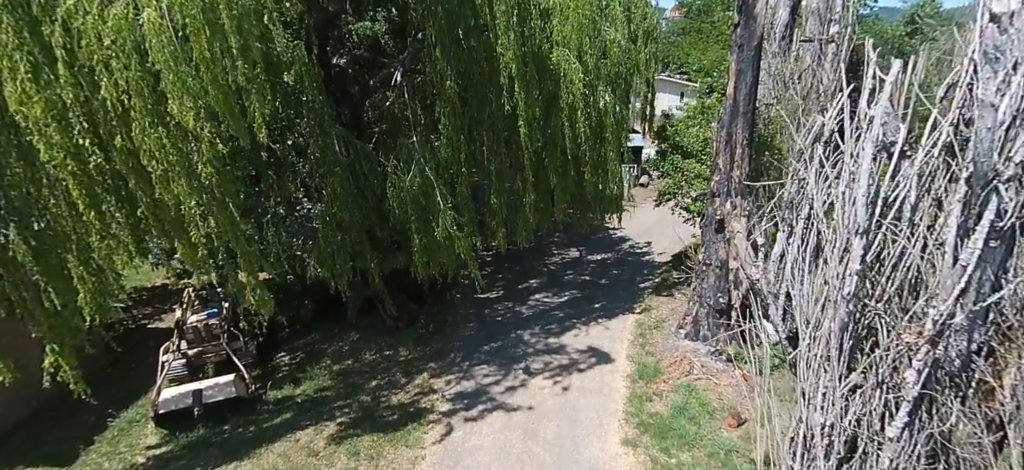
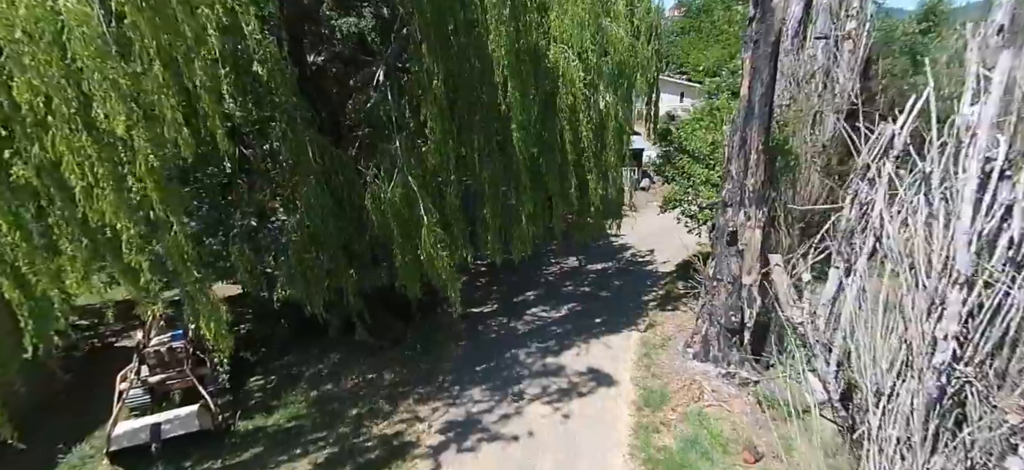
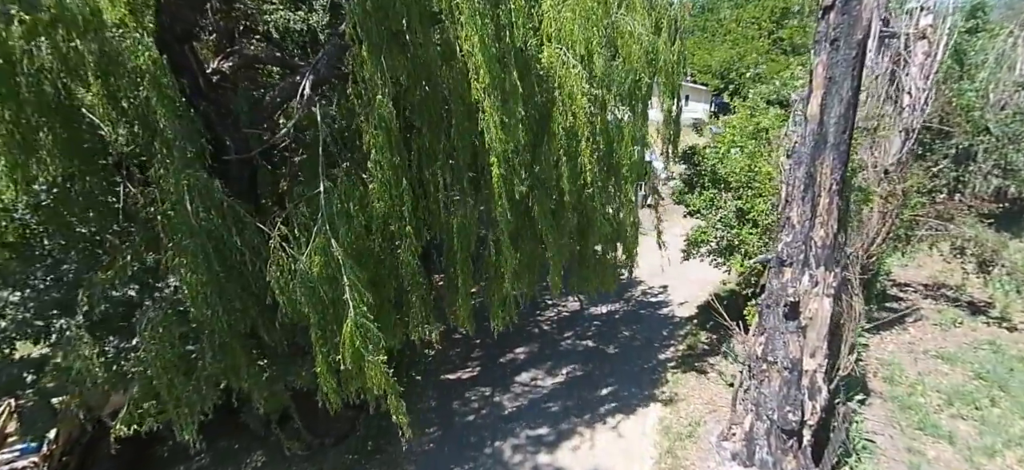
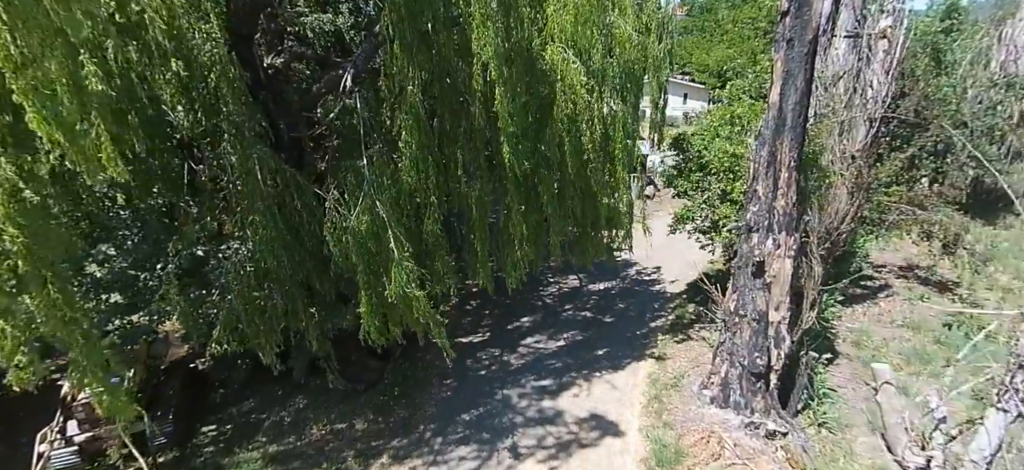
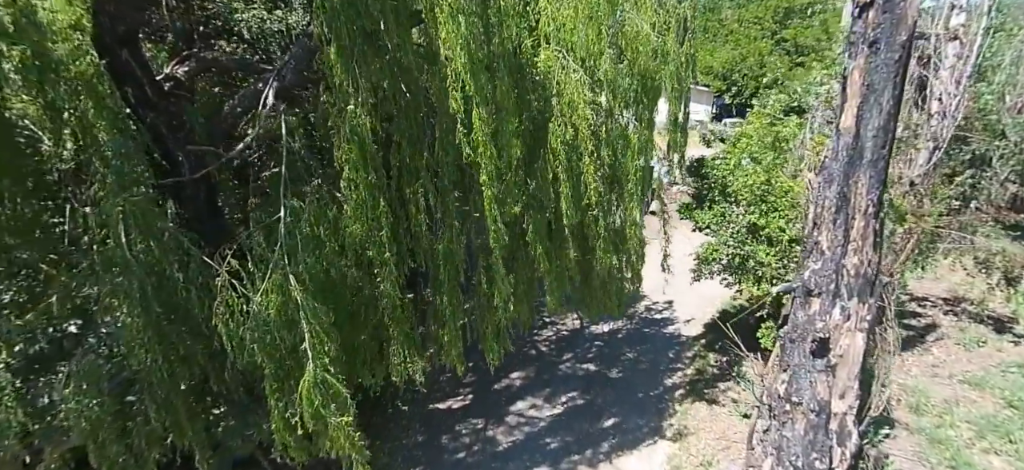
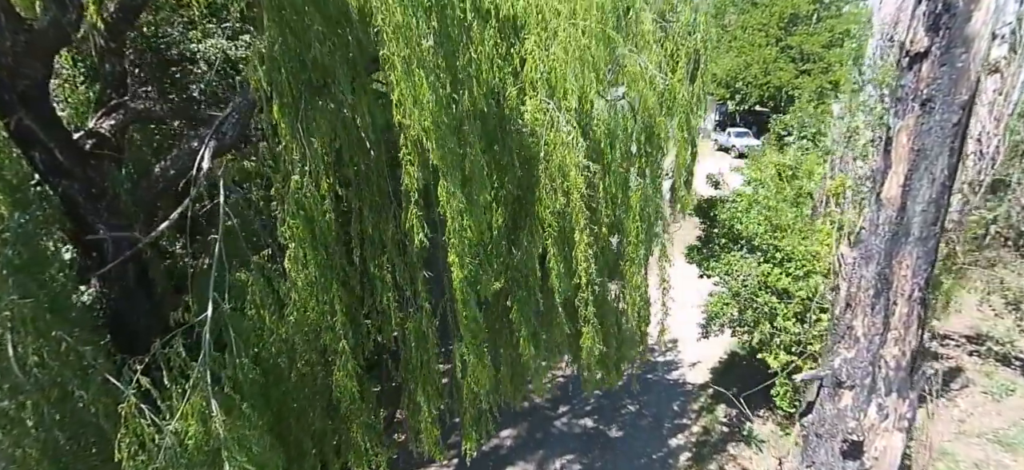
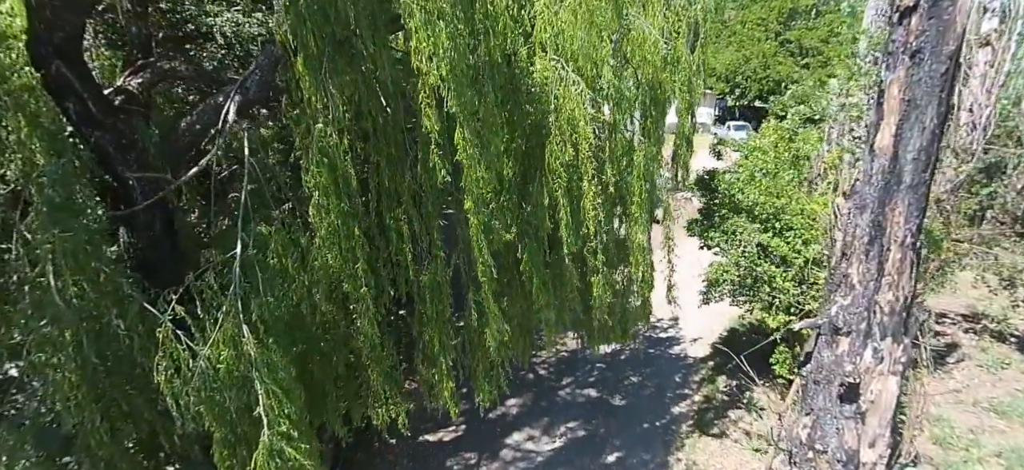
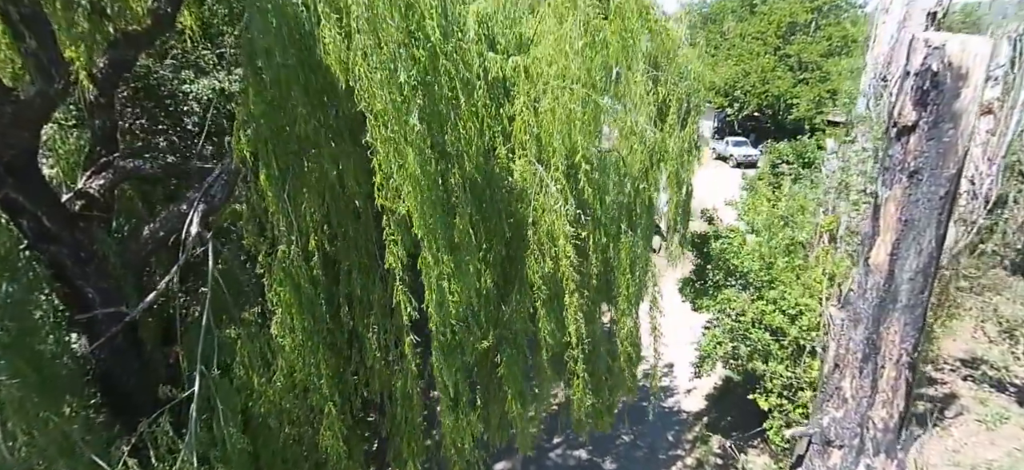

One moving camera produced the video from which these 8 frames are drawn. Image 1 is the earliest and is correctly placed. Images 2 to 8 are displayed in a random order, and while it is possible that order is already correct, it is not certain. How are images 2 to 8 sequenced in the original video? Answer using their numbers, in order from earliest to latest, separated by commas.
2, 4, 3, 5, 7, 6, 8
